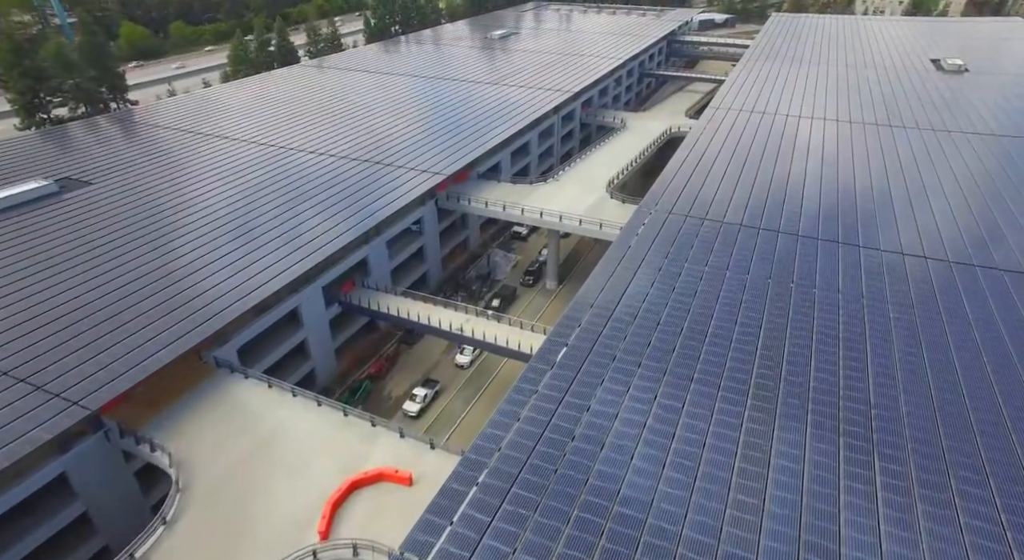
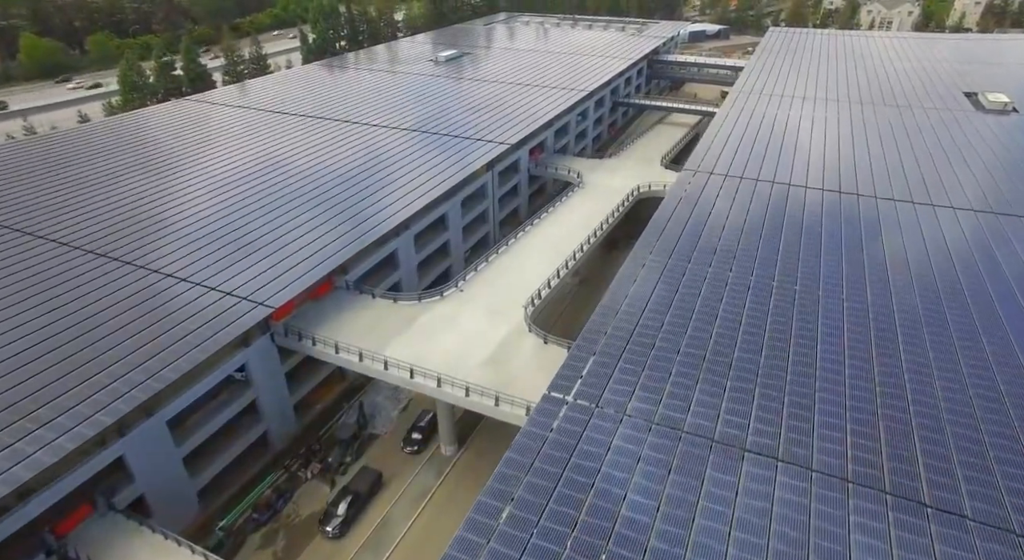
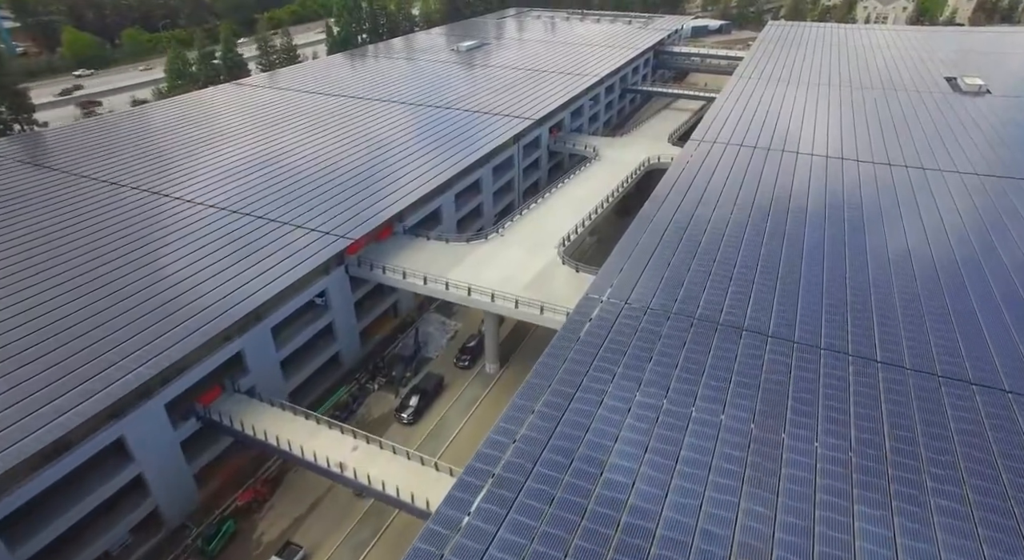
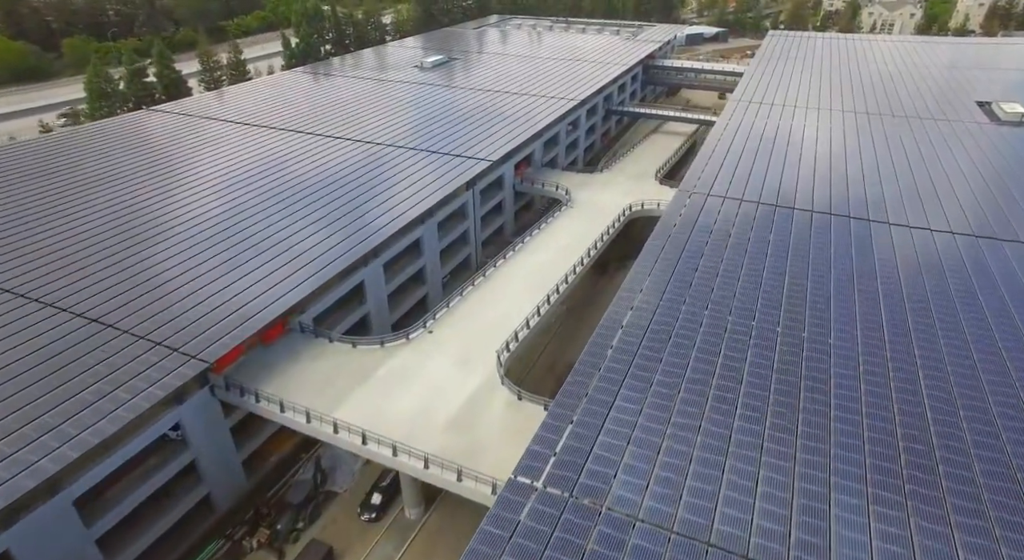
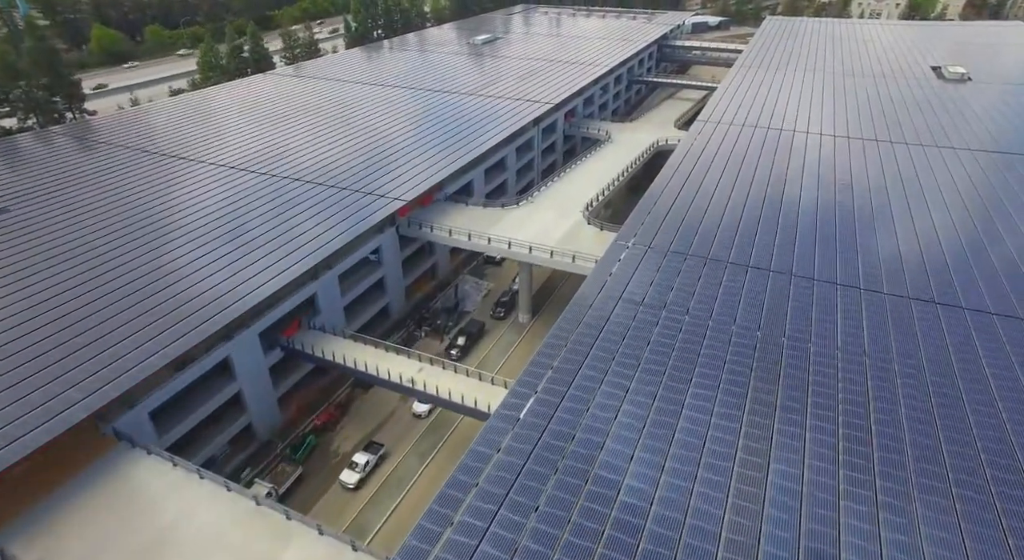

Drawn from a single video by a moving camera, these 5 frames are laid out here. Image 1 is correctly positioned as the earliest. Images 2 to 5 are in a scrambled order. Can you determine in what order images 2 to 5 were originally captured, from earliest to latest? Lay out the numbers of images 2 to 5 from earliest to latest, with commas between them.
5, 3, 2, 4
